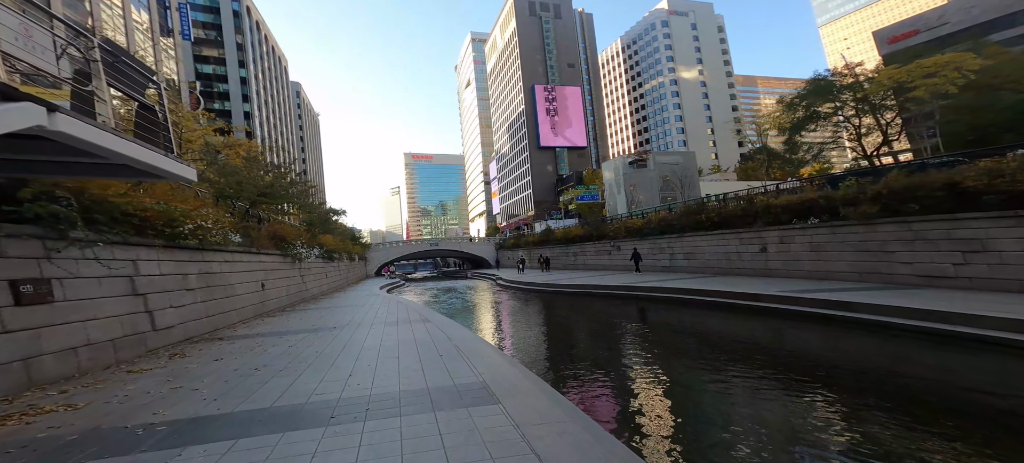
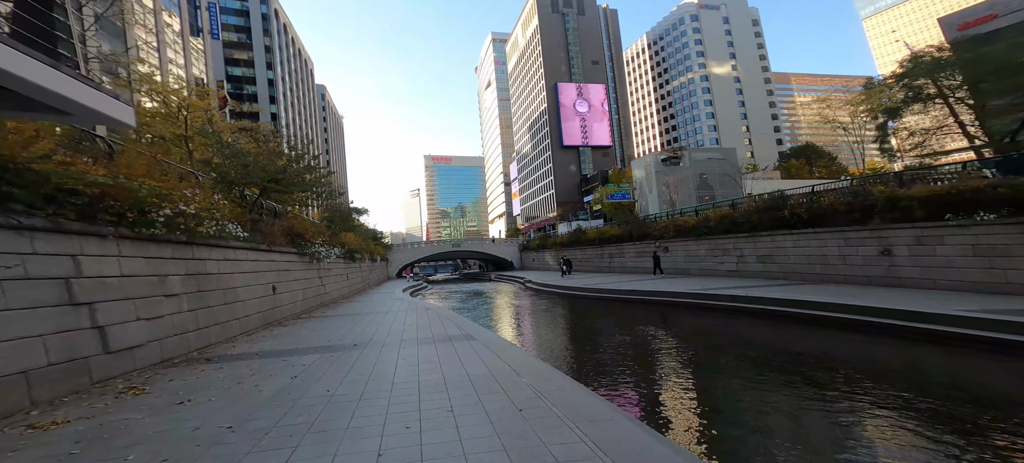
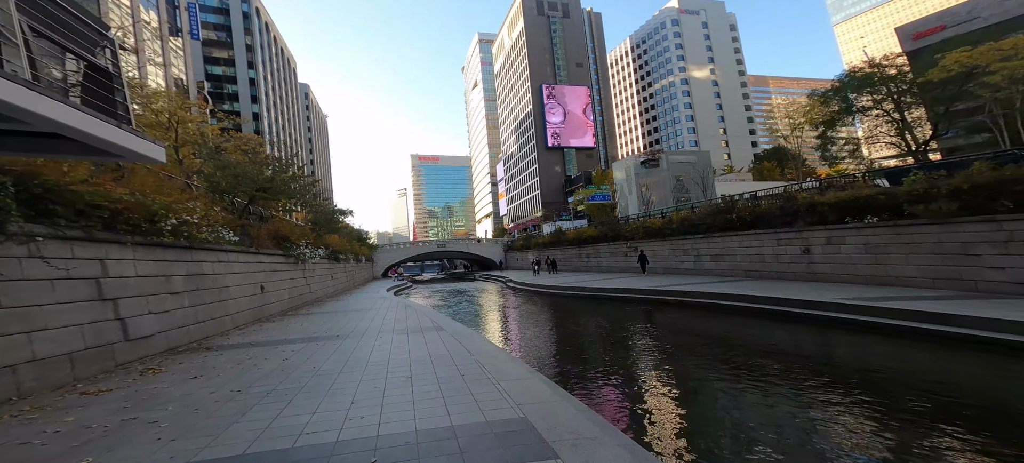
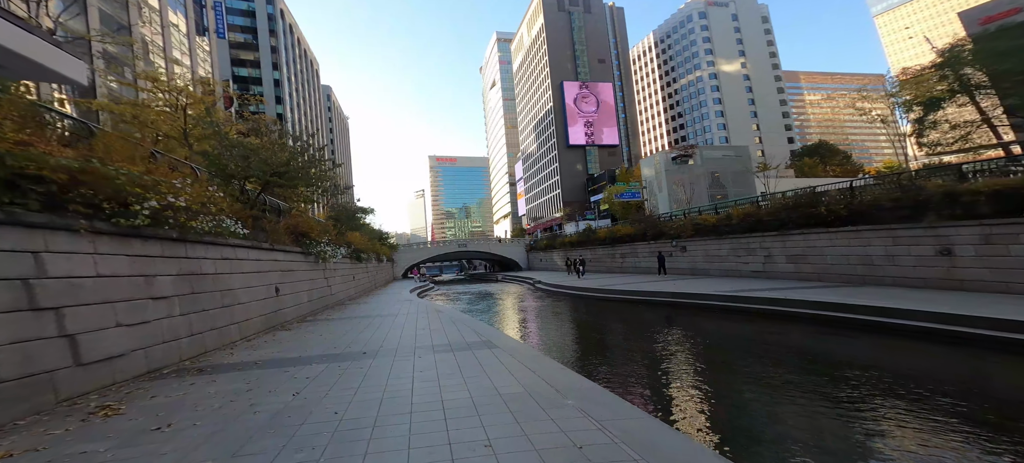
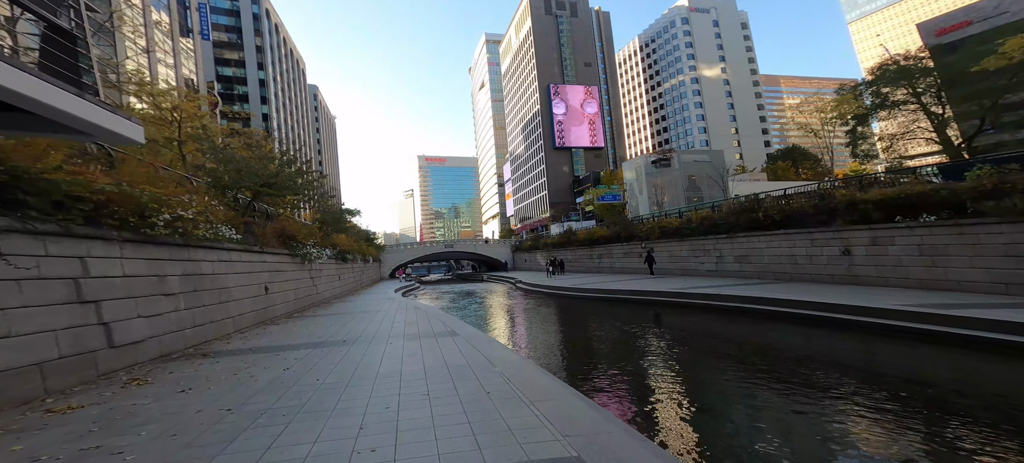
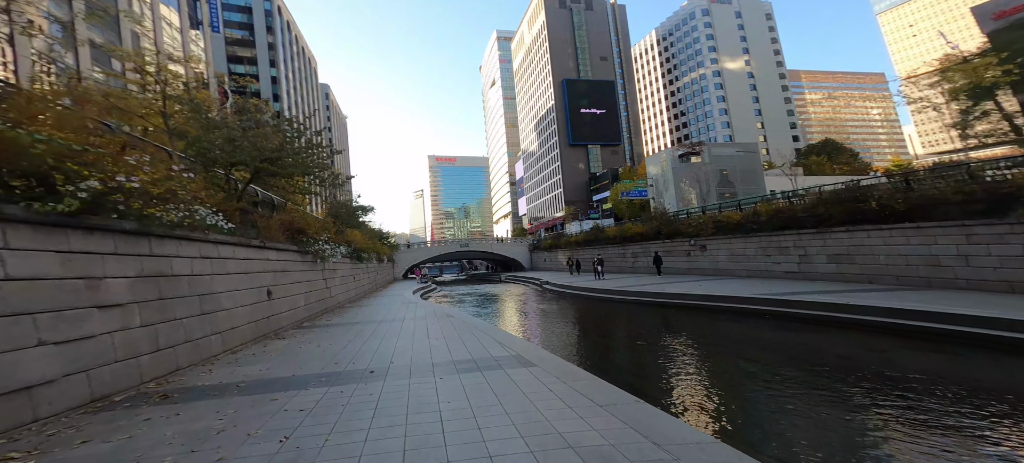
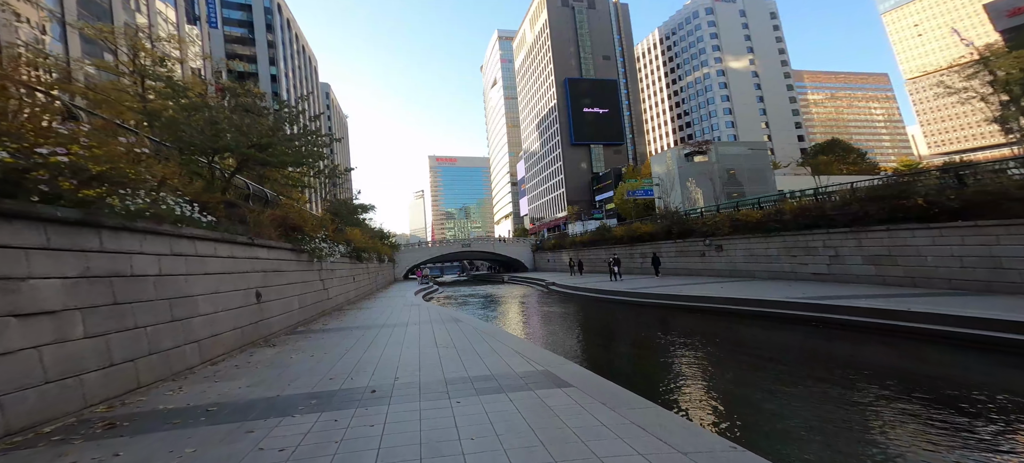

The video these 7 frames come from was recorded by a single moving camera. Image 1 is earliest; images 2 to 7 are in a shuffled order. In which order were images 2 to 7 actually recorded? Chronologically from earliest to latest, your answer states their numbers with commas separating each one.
3, 5, 2, 4, 6, 7
